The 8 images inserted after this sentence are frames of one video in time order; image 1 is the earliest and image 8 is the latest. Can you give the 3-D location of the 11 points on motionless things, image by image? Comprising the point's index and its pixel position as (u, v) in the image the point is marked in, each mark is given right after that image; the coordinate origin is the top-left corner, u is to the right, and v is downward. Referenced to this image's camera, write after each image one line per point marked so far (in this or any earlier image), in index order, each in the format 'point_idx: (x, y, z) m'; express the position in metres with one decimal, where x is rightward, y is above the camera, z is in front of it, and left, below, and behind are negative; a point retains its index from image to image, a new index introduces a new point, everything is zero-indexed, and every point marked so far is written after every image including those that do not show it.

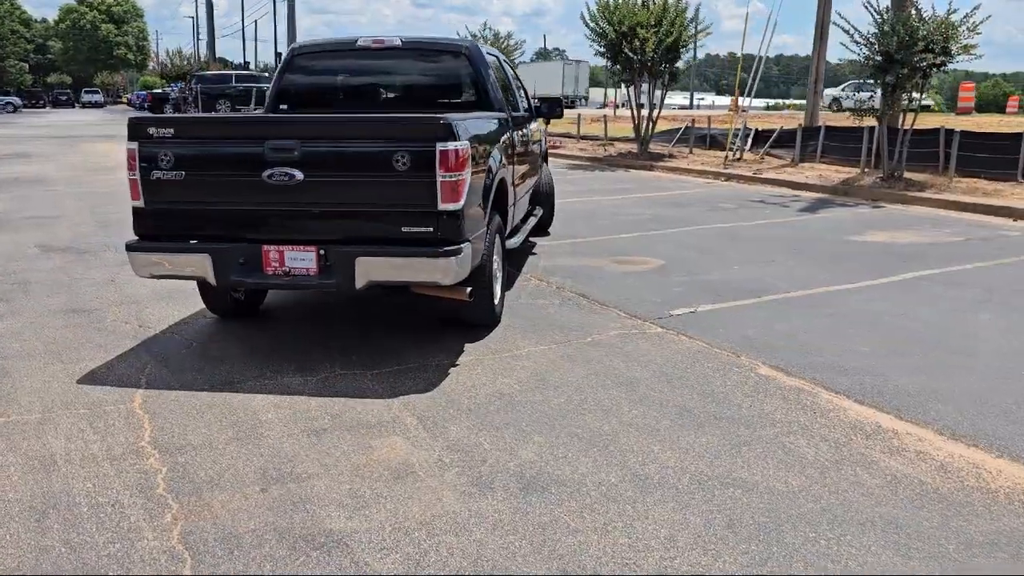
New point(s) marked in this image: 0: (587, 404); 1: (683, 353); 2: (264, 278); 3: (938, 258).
0: (+0.4, -0.6, +4.8) m
1: (+1.1, -0.4, +5.6) m
2: (-1.5, +0.1, +5.2) m
3: (+4.4, +0.3, +8.8) m
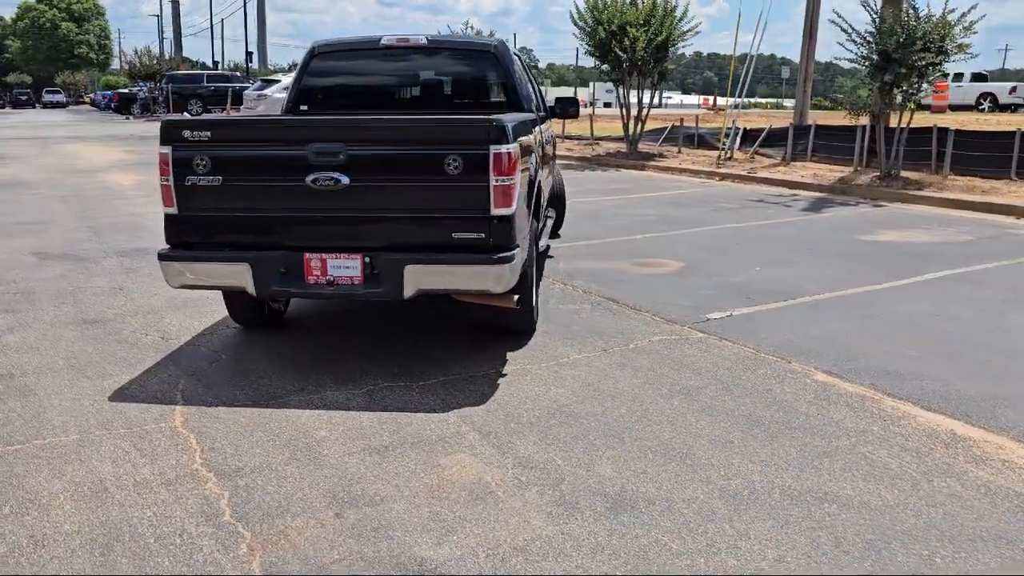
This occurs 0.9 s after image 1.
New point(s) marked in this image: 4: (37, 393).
0: (+0.8, -0.7, +4.6) m
1: (+1.4, -0.5, +5.5) m
2: (-1.2, 0.0, +4.9) m
3: (+4.6, +0.3, +8.8) m
4: (-2.7, -0.6, +4.9) m
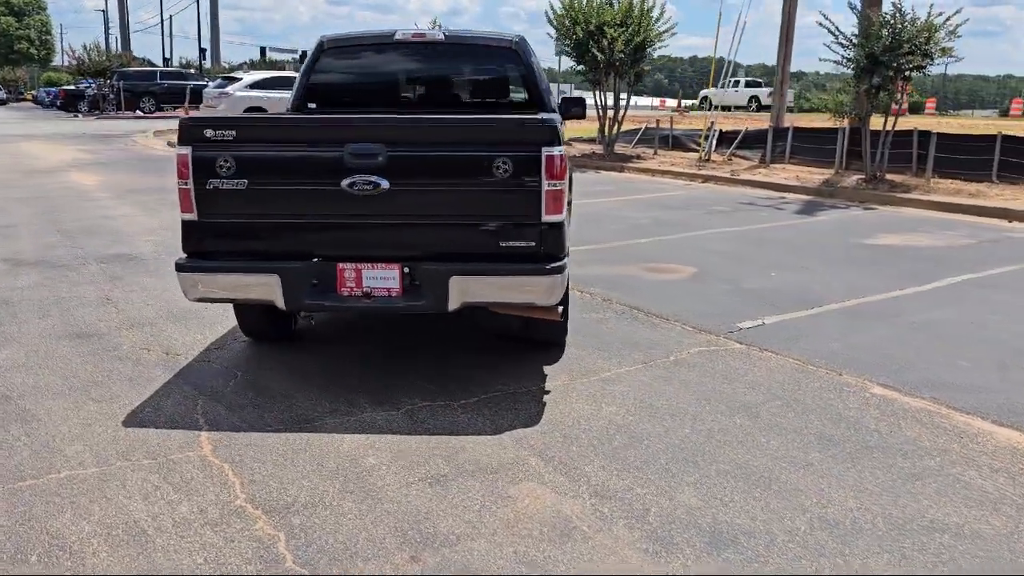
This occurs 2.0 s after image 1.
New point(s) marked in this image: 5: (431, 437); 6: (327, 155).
0: (+1.0, -0.7, +4.3) m
1: (+1.7, -0.5, +5.3) m
2: (-0.9, -0.1, +4.6) m
3: (+4.7, +0.3, +8.7) m
4: (-2.5, -0.7, +4.4) m
5: (-0.4, -0.7, +4.3) m
6: (-1.0, +0.7, +4.4) m
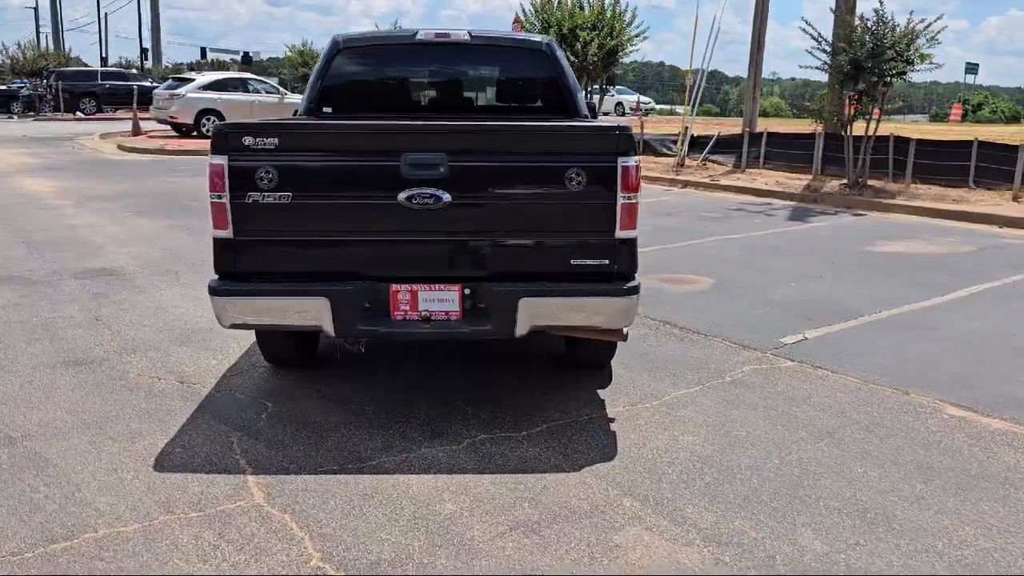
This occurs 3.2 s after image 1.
0: (+1.4, -0.8, +4.0) m
1: (+2.0, -0.6, +5.0) m
2: (-0.6, -0.2, +4.1) m
3: (+4.7, +0.2, +8.6) m
4: (-2.1, -0.8, +3.9) m
5: (0.0, -0.9, +3.9) m
6: (-0.6, +0.6, +4.0) m
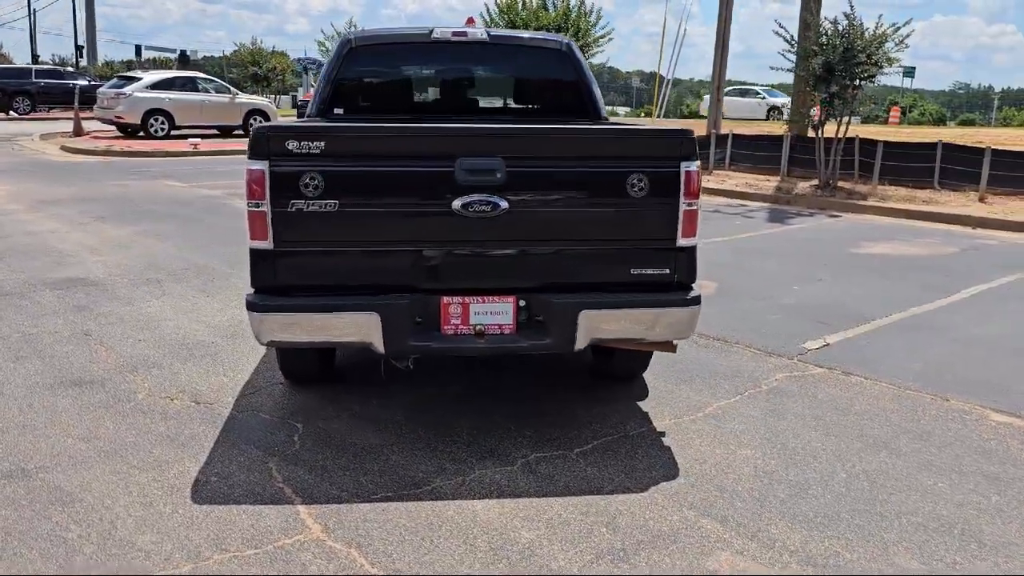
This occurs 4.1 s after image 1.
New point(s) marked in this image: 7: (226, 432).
0: (+1.7, -0.9, +3.9) m
1: (+2.2, -0.7, +4.9) m
2: (-0.3, -0.2, +3.9) m
3: (+4.7, +0.2, +8.7) m
4: (-1.8, -0.9, +3.6) m
5: (+0.3, -0.9, +3.7) m
6: (-0.3, +0.5, +3.8) m
7: (-1.5, -0.7, +4.3) m
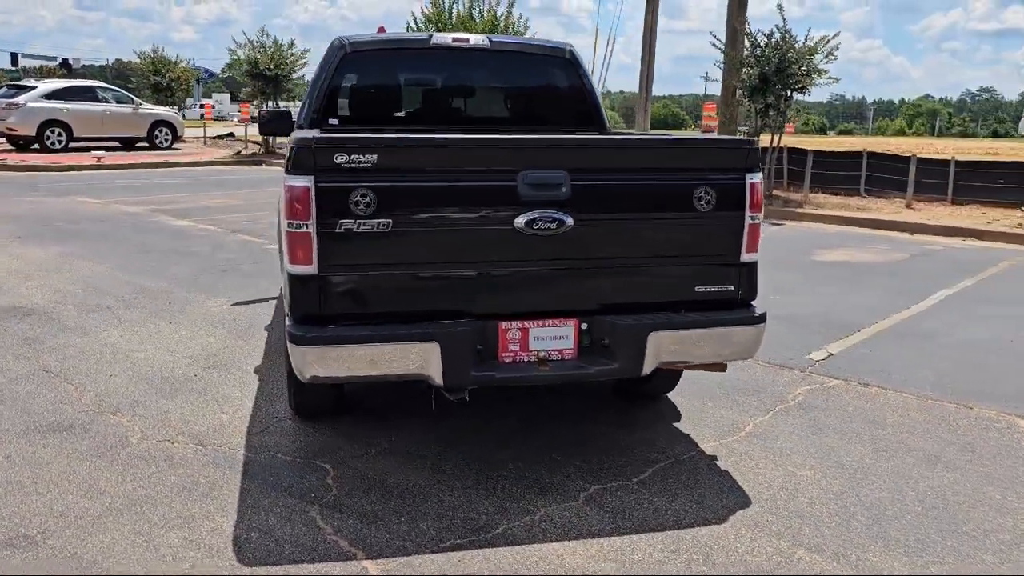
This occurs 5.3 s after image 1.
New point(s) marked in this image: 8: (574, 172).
0: (+2.0, -0.9, +3.9) m
1: (+2.3, -0.7, +4.9) m
2: (0.0, -0.3, +3.6) m
3: (+4.3, +0.1, +9.0) m
4: (-1.5, -1.0, +3.1) m
5: (+0.6, -1.0, +3.4) m
6: (-0.1, +0.4, +3.5) m
7: (-1.2, -0.9, +3.9) m
8: (+0.3, +0.5, +3.5) m
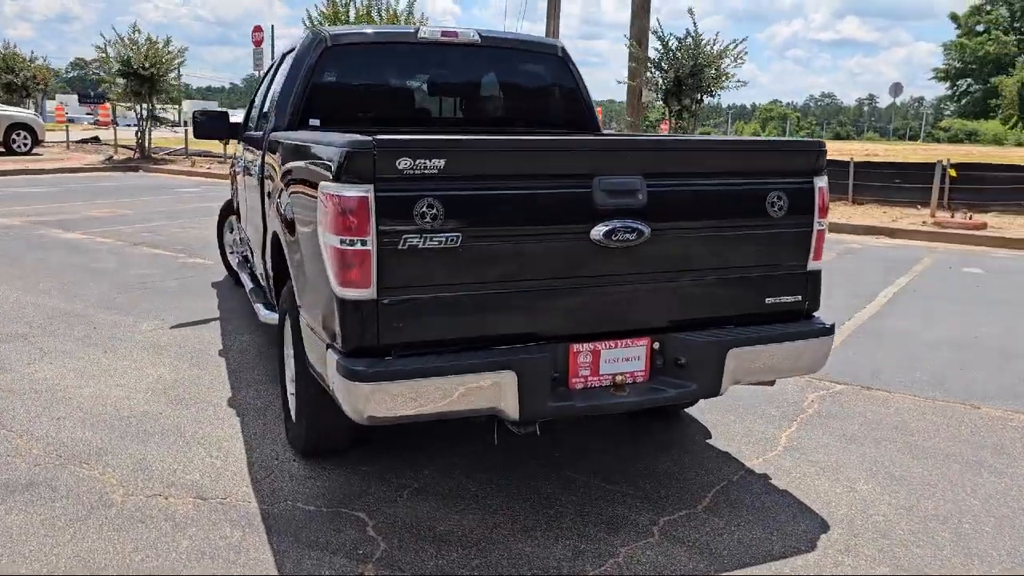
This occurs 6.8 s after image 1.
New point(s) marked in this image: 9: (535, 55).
0: (+2.2, -1.0, +3.8) m
1: (+2.4, -0.7, +4.9) m
2: (+0.3, -0.4, +3.2) m
3: (+3.8, +0.2, +9.2) m
4: (-1.1, -1.1, +2.5) m
5: (+0.9, -1.1, +3.2) m
6: (+0.2, +0.3, +3.1) m
7: (-0.9, -1.0, +3.3) m
8: (+0.5, +0.4, +3.2) m
9: (+0.1, +1.4, +5.3) m
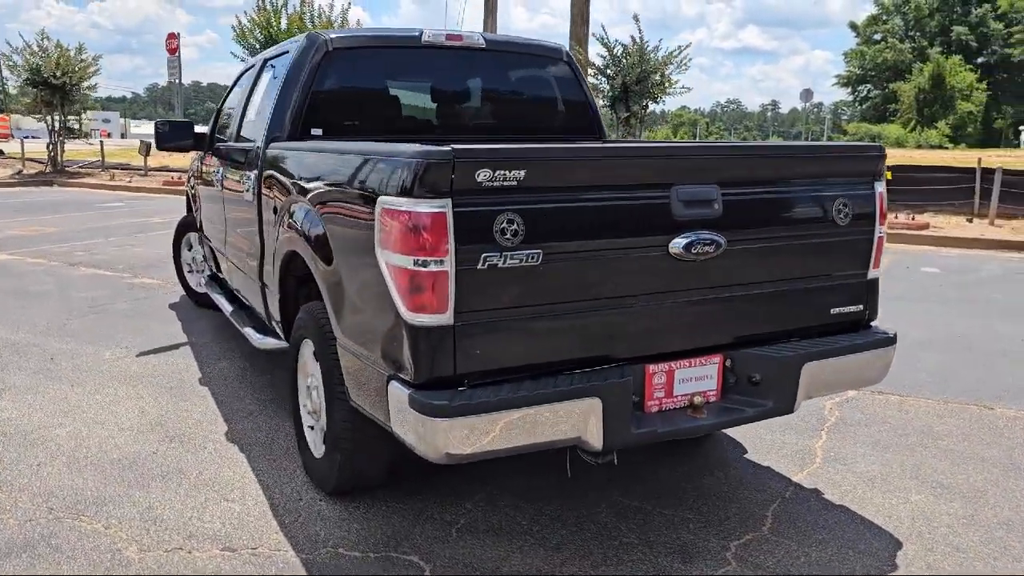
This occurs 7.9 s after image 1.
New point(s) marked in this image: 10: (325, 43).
0: (+2.4, -1.0, +3.8) m
1: (+2.5, -0.7, +4.9) m
2: (+0.5, -0.5, +3.0) m
3: (+3.4, +0.1, +9.3) m
4: (-0.7, -1.2, +2.2) m
5: (+1.2, -1.1, +3.0) m
6: (+0.5, +0.3, +2.9) m
7: (-0.7, -1.1, +3.0) m
8: (+0.8, +0.4, +3.0) m
9: (+0.2, +1.3, +5.1) m
10: (-1.0, +1.3, +4.5) m
